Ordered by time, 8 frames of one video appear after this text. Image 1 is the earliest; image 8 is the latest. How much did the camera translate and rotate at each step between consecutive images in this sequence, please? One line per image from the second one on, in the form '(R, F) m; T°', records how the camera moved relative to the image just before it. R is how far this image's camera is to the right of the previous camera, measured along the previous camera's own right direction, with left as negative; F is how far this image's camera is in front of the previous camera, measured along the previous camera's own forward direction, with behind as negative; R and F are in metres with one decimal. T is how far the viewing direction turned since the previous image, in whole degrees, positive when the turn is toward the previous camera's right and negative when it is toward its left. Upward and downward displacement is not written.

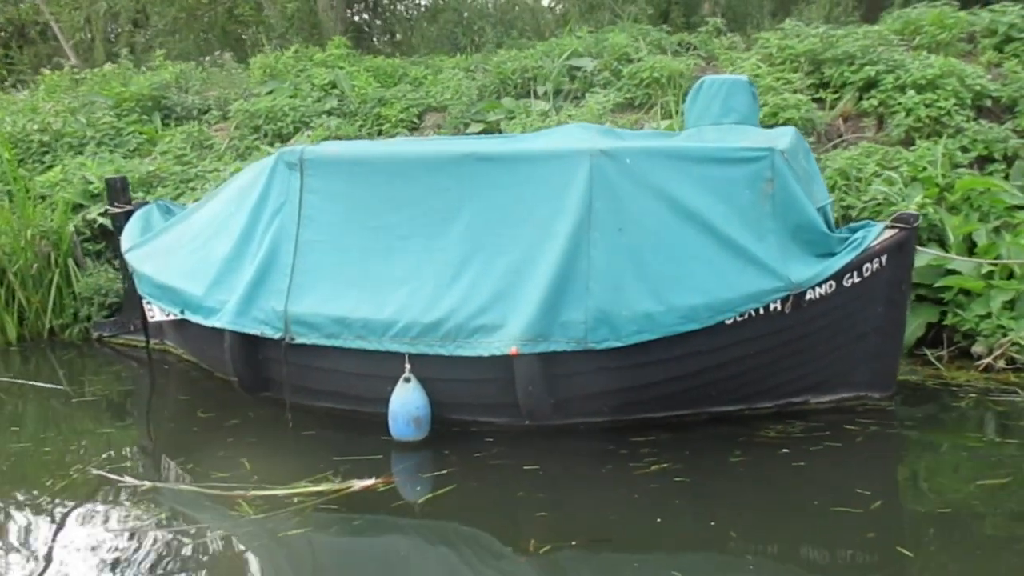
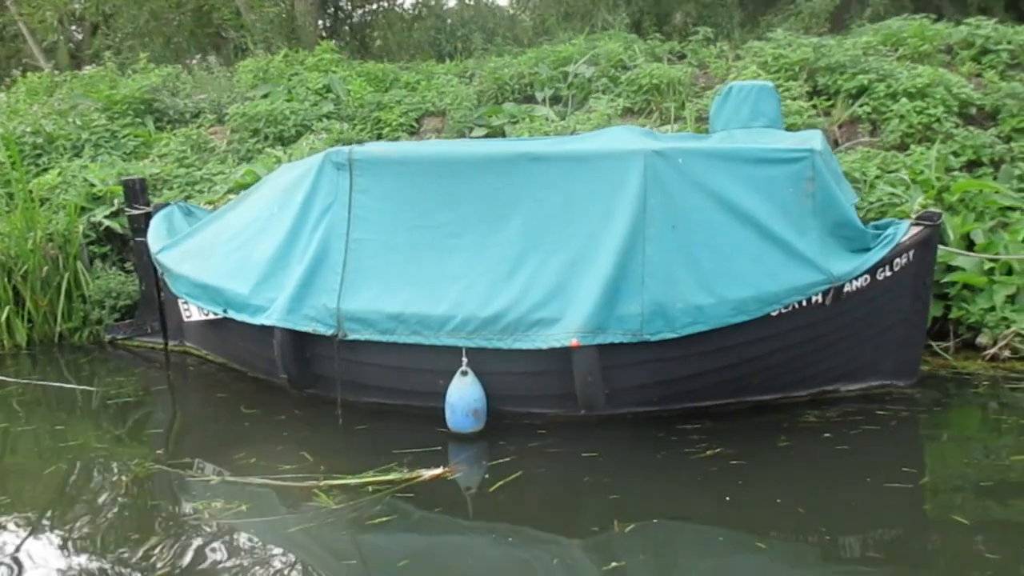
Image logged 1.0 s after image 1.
(-0.6, -0.1) m; +4°
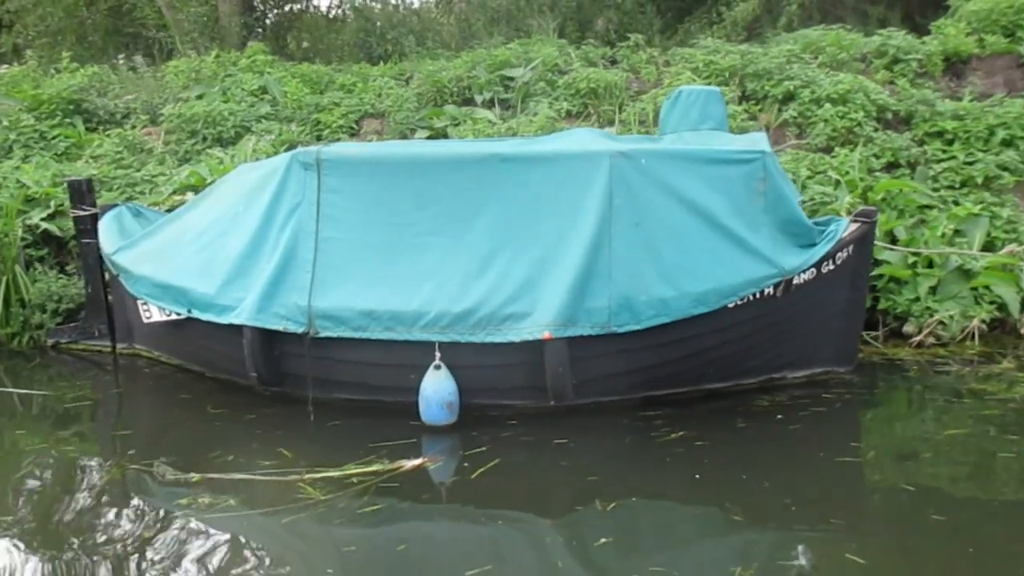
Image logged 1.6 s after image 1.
(-0.3, -0.2) m; +6°
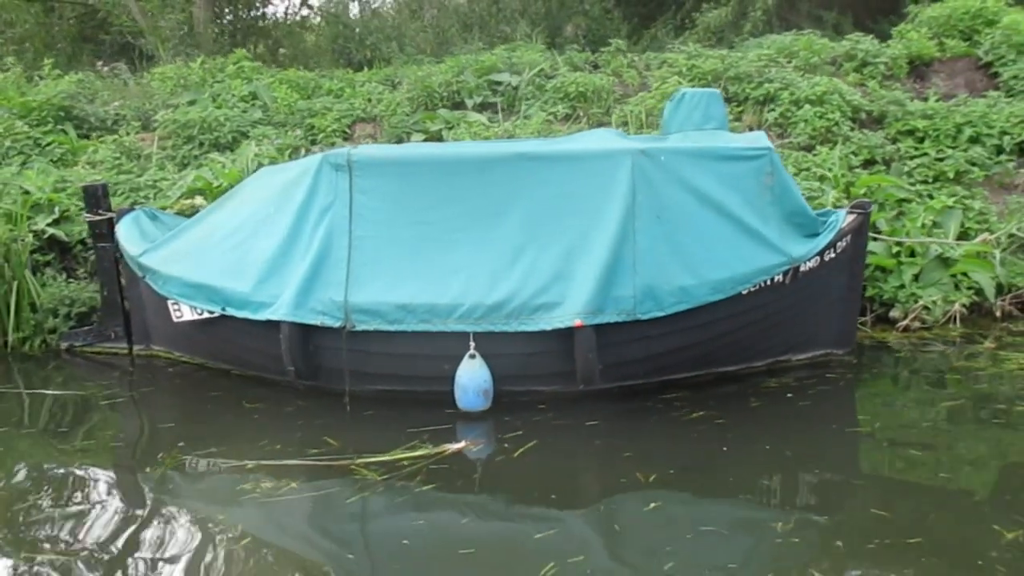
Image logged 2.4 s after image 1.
(-0.4, -0.3) m; +3°
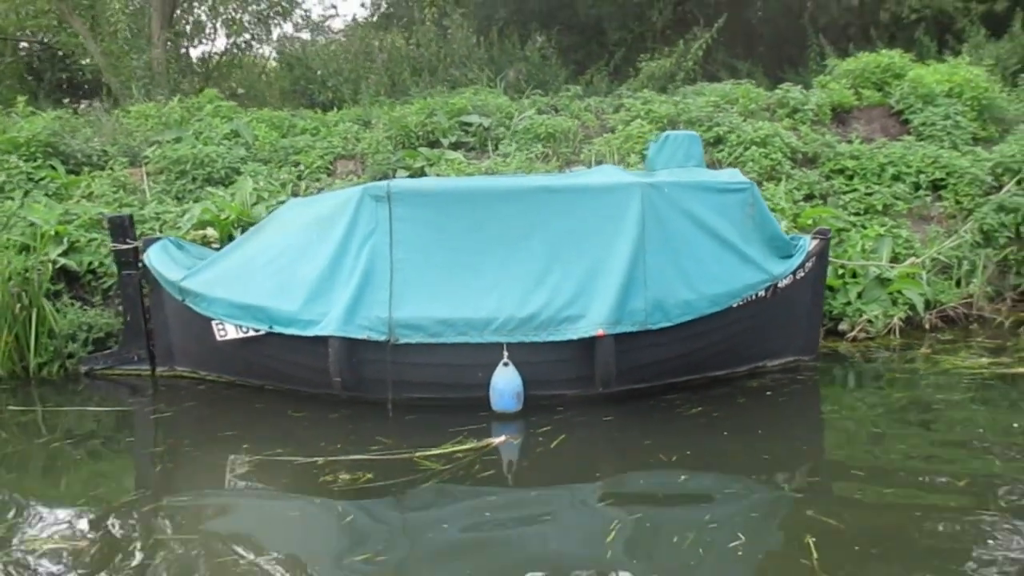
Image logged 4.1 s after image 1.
(-0.8, -0.7) m; +6°
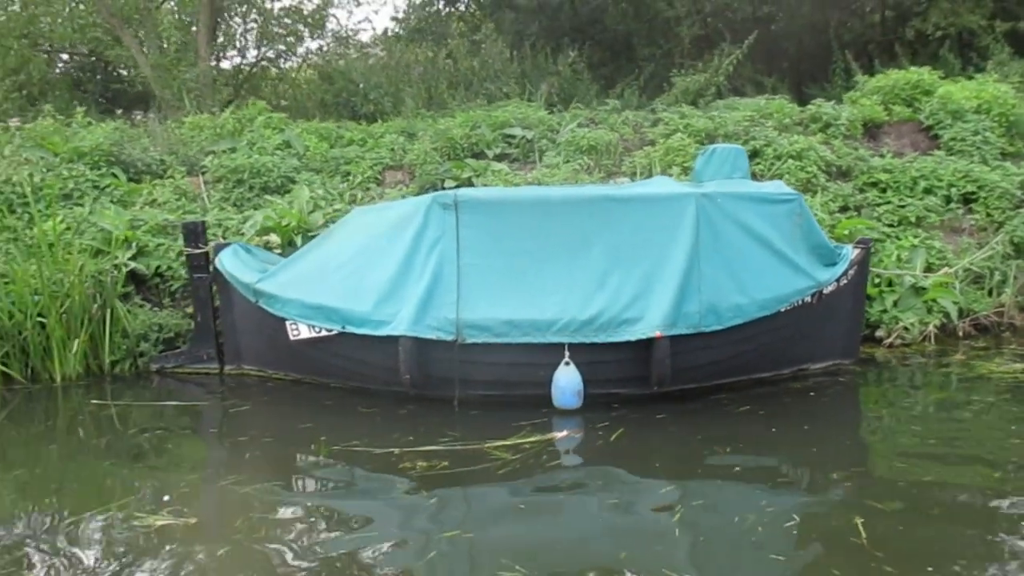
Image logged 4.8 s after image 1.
(-0.3, -0.3) m; -1°
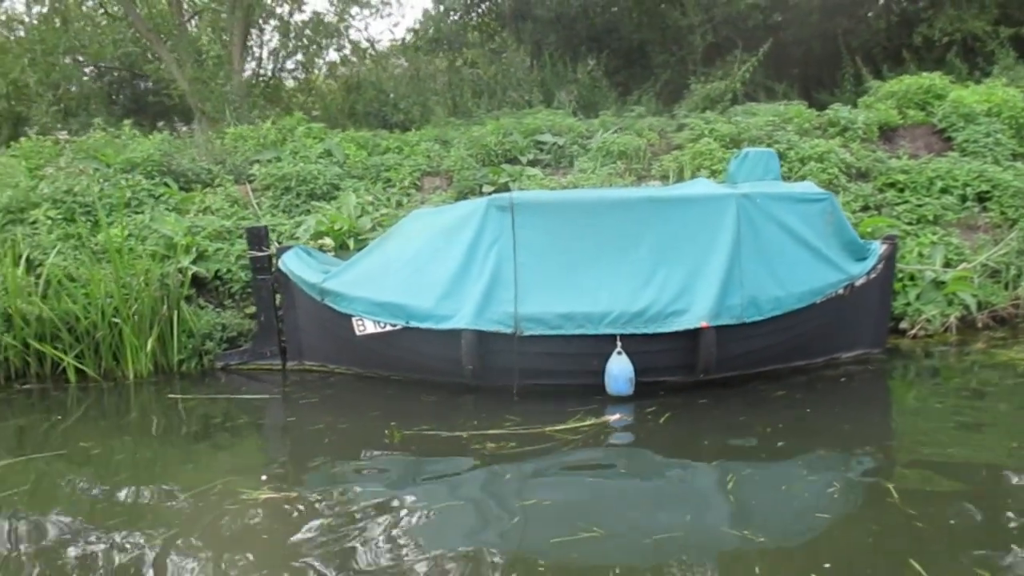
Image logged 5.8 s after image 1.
(-0.4, -0.4) m; 0°
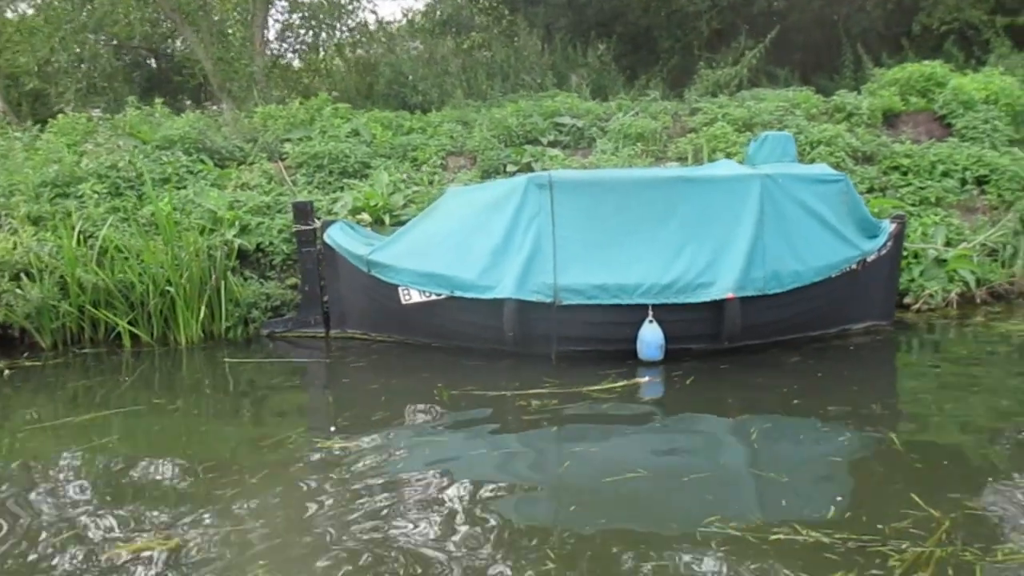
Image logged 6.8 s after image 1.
(-0.4, -0.5) m; +1°
